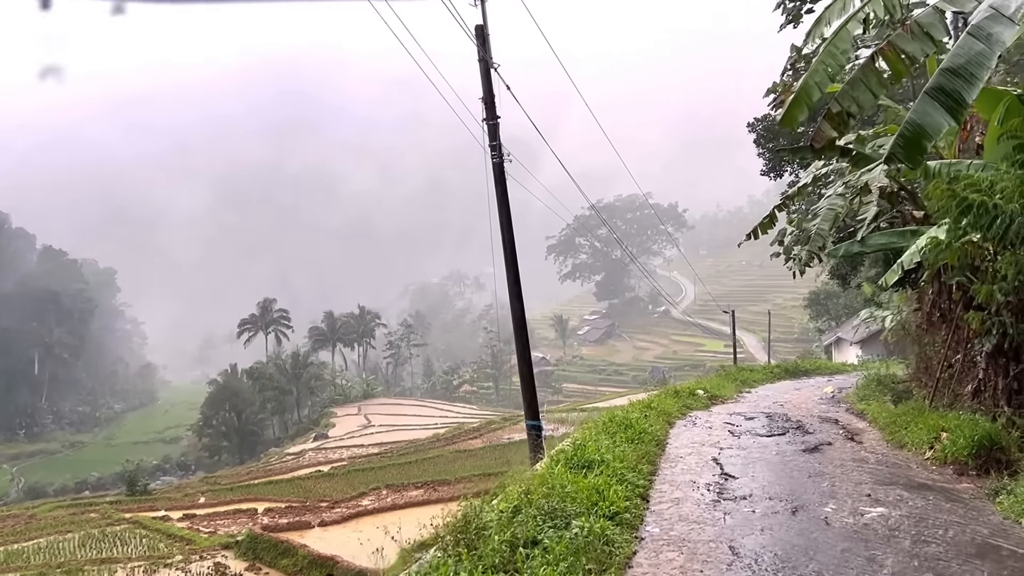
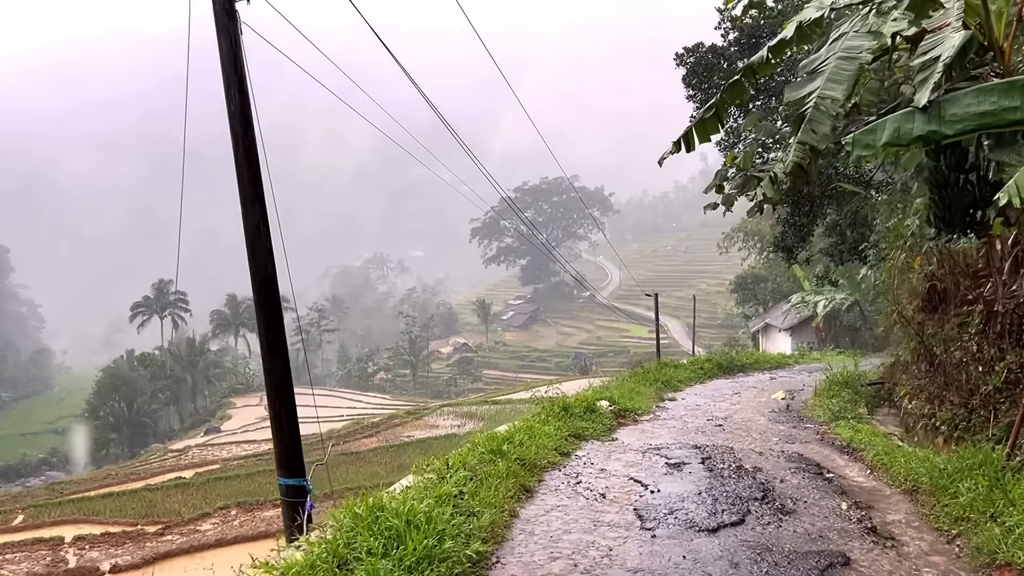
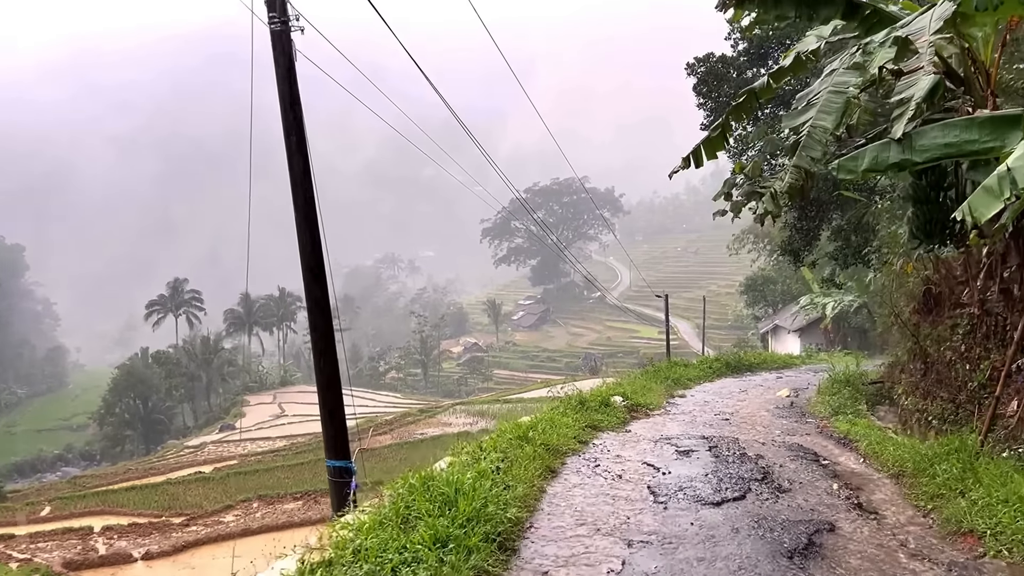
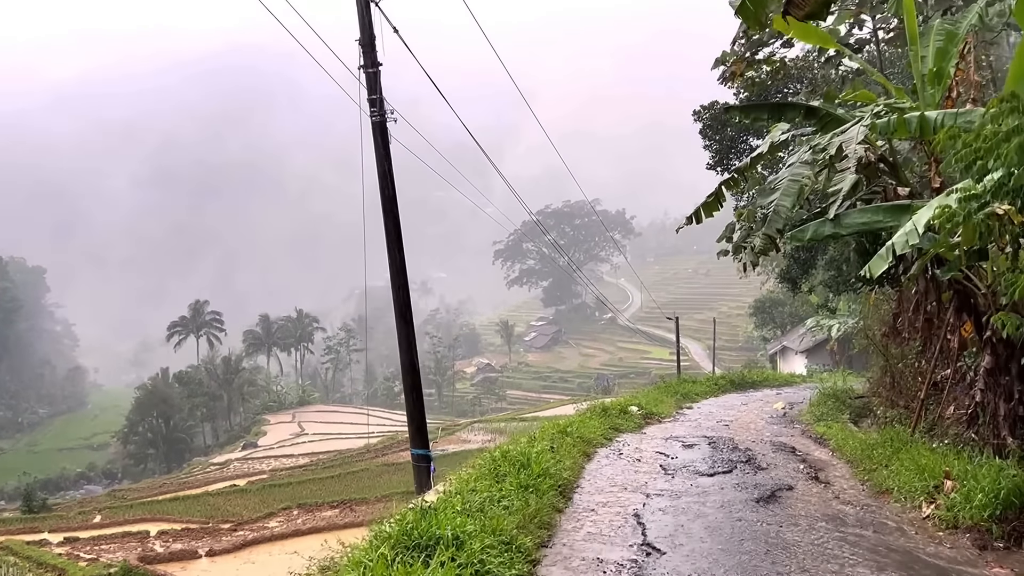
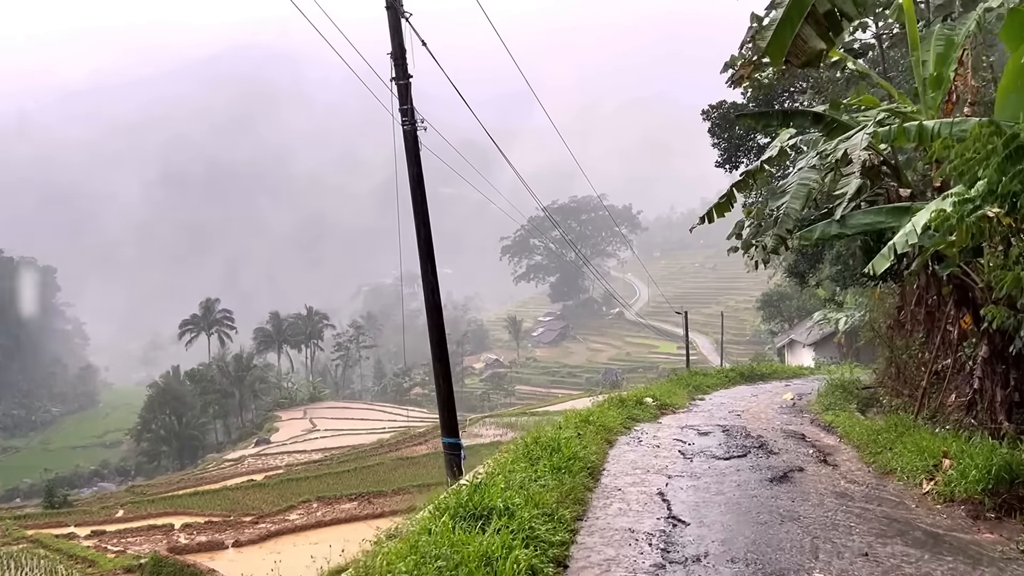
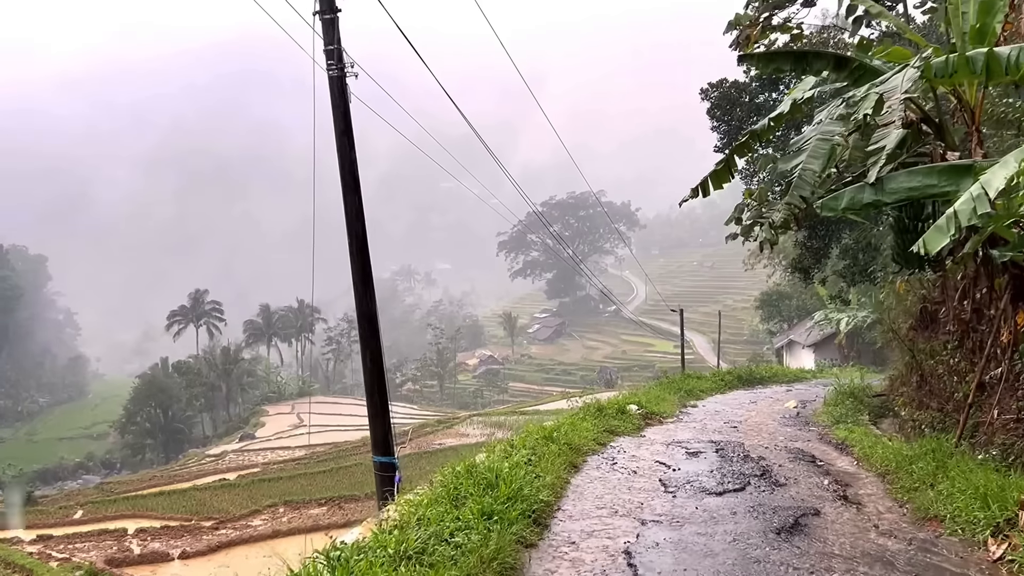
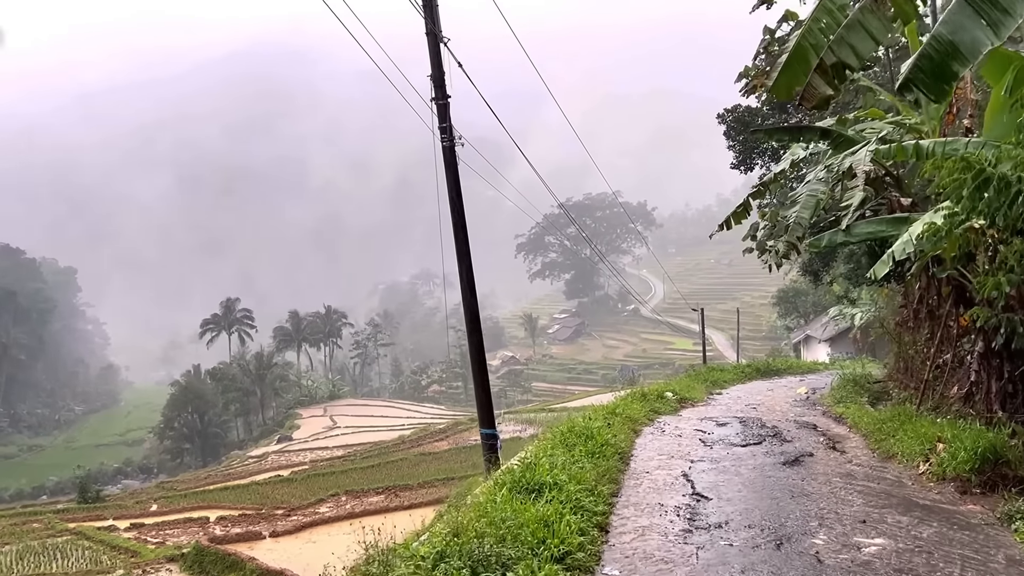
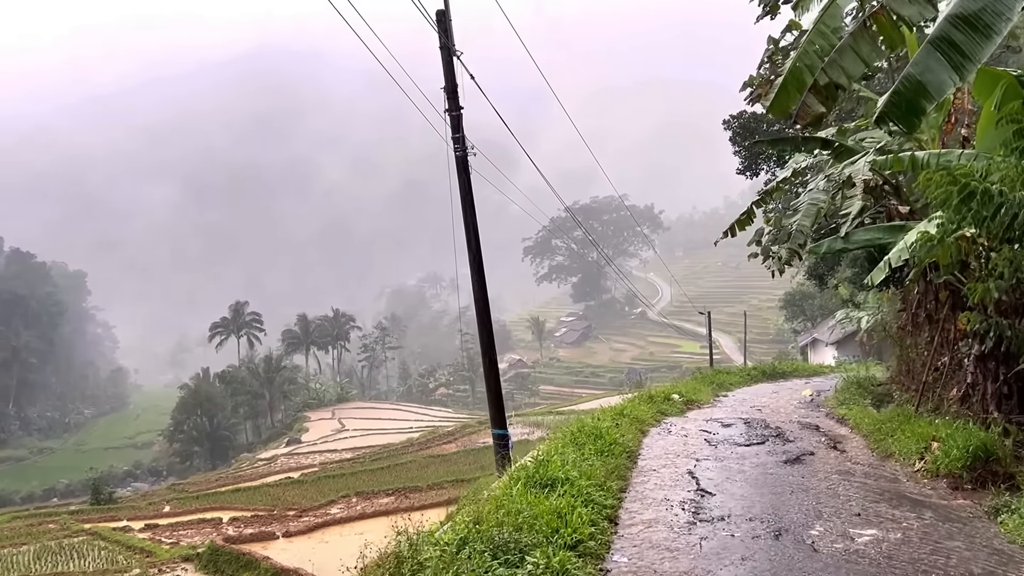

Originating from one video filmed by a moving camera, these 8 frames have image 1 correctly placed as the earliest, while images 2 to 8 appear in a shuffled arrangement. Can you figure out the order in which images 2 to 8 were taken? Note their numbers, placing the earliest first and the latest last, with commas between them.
8, 7, 5, 4, 6, 3, 2
